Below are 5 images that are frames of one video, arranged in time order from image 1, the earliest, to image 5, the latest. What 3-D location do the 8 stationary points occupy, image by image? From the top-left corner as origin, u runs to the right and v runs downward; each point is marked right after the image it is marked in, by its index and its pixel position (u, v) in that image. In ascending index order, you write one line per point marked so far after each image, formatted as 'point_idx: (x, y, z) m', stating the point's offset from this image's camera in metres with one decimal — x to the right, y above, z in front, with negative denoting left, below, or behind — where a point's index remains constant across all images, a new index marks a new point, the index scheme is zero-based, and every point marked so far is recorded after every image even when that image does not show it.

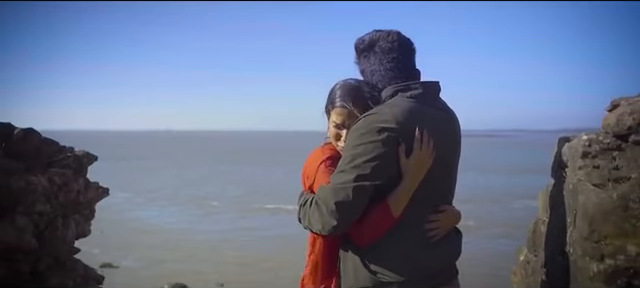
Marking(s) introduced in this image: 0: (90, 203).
0: (-1.8, -0.5, +4.3) m
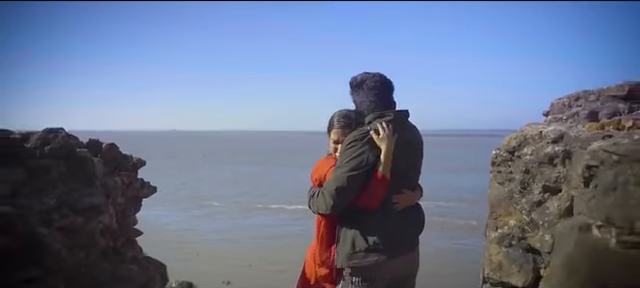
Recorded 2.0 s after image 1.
0: (-1.8, -0.5, +5.7) m
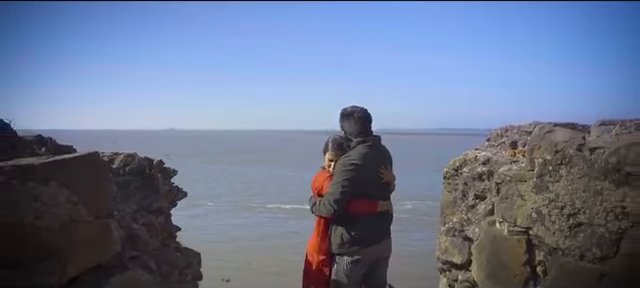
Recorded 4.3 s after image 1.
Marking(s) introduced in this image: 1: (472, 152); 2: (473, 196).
0: (-1.8, -0.7, +7.2) m
1: (+1.4, -0.1, +5.2) m
2: (+1.3, -0.4, +4.8) m
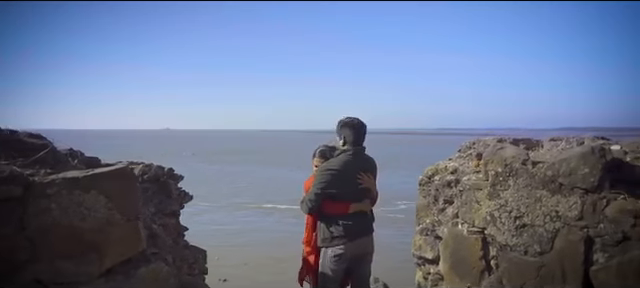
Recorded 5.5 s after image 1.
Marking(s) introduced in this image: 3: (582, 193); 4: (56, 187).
0: (-1.9, -0.8, +7.9) m
1: (+1.3, -0.2, +6.0) m
2: (+1.2, -0.5, +5.6) m
3: (+1.9, -0.4, +4.2) m
4: (-1.8, -0.3, +4.0) m
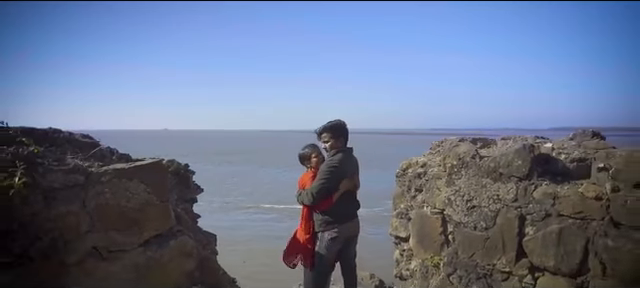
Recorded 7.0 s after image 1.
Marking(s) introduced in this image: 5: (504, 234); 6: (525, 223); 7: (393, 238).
0: (-2.0, -0.8, +9.1) m
1: (+1.2, -0.2, +7.1) m
2: (+1.1, -0.5, +6.8) m
3: (+1.9, -0.3, +5.4) m
4: (-1.9, -0.3, +5.2) m
5: (+1.7, -0.8, +5.4) m
6: (+1.9, -0.7, +5.3) m
7: (+0.9, -1.2, +7.0) m
